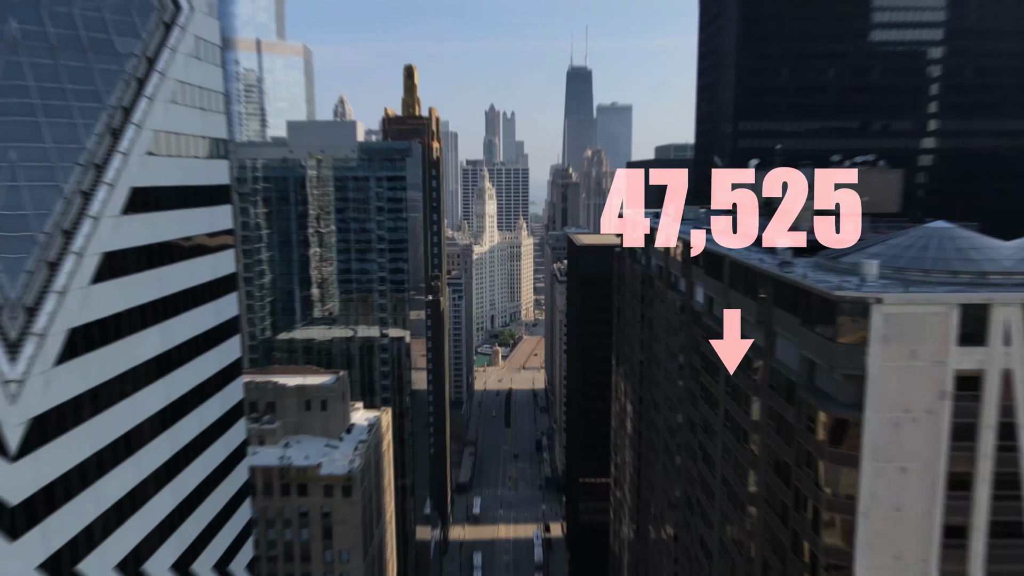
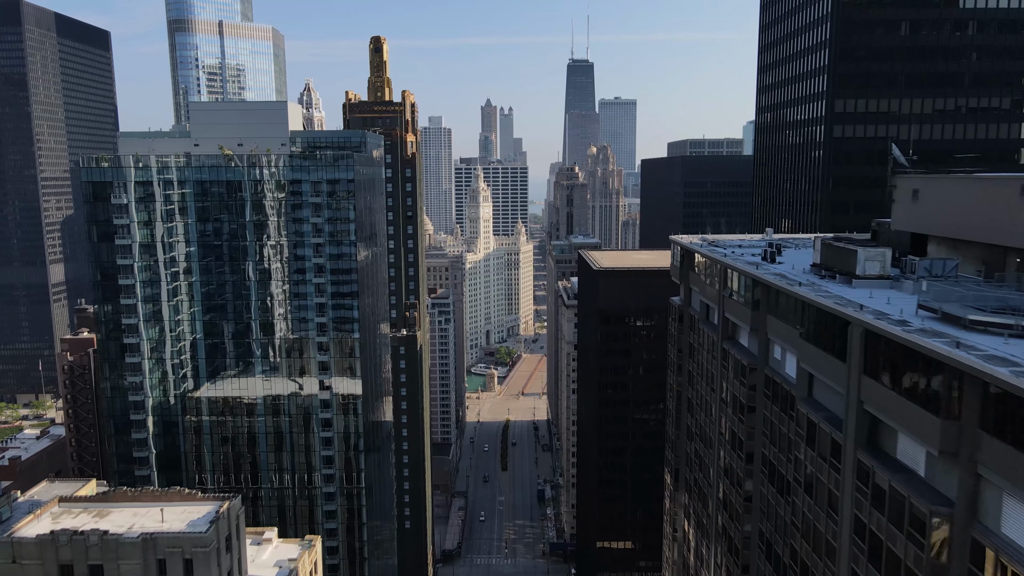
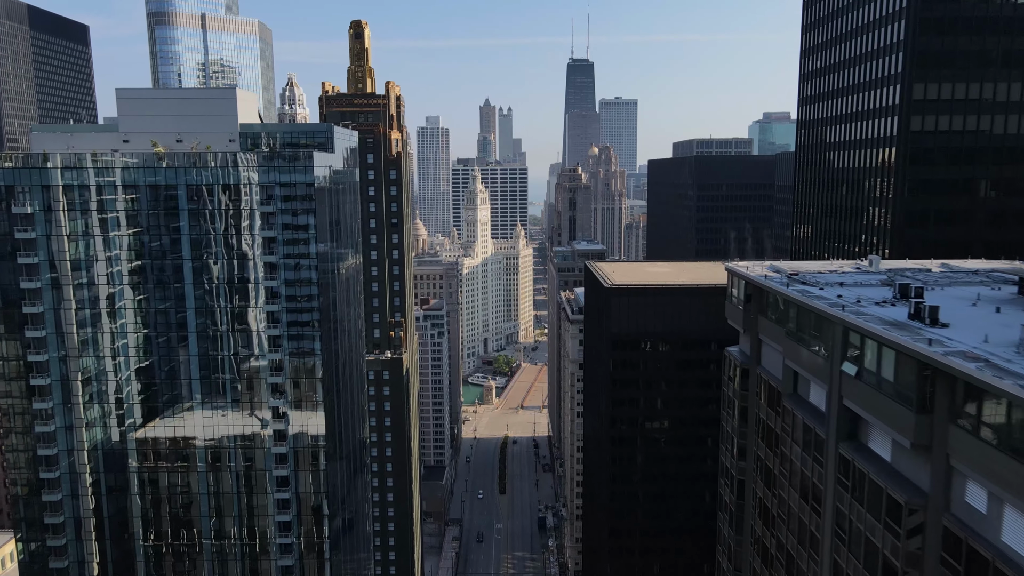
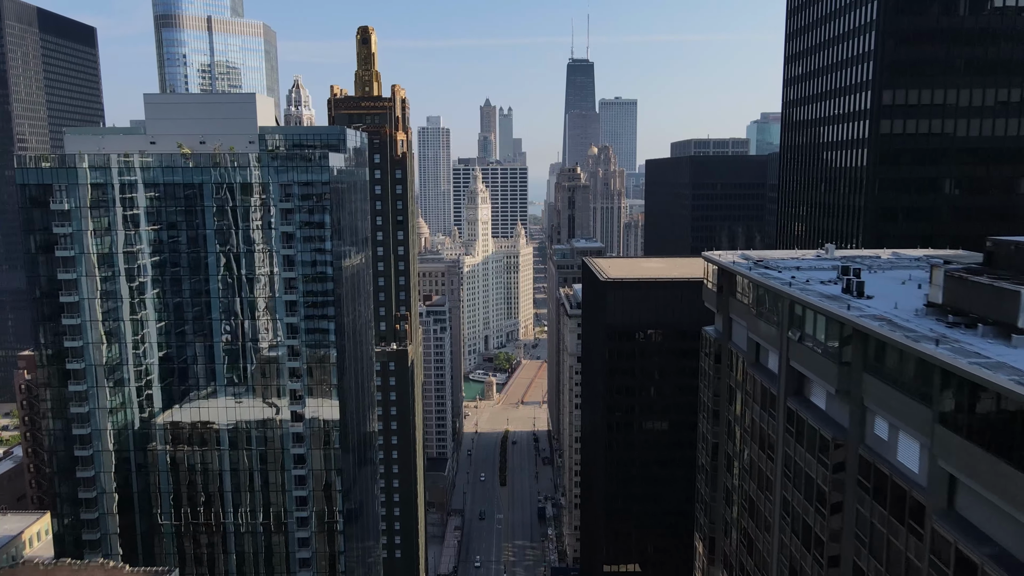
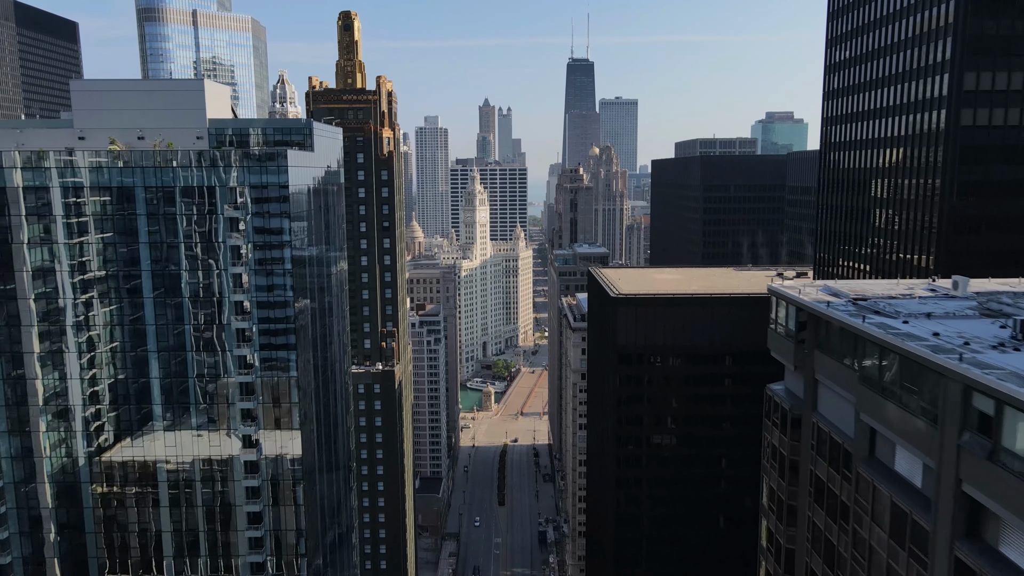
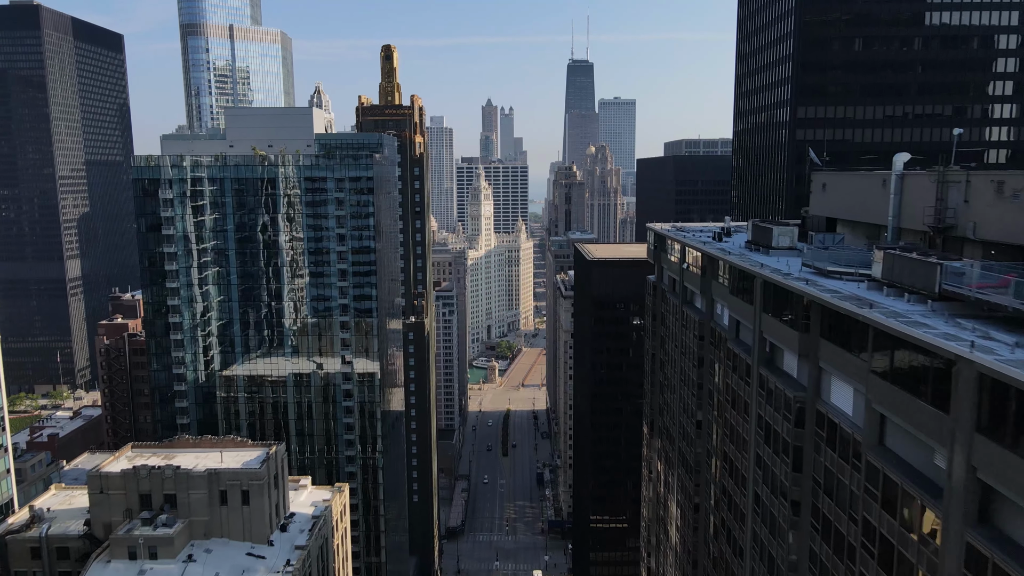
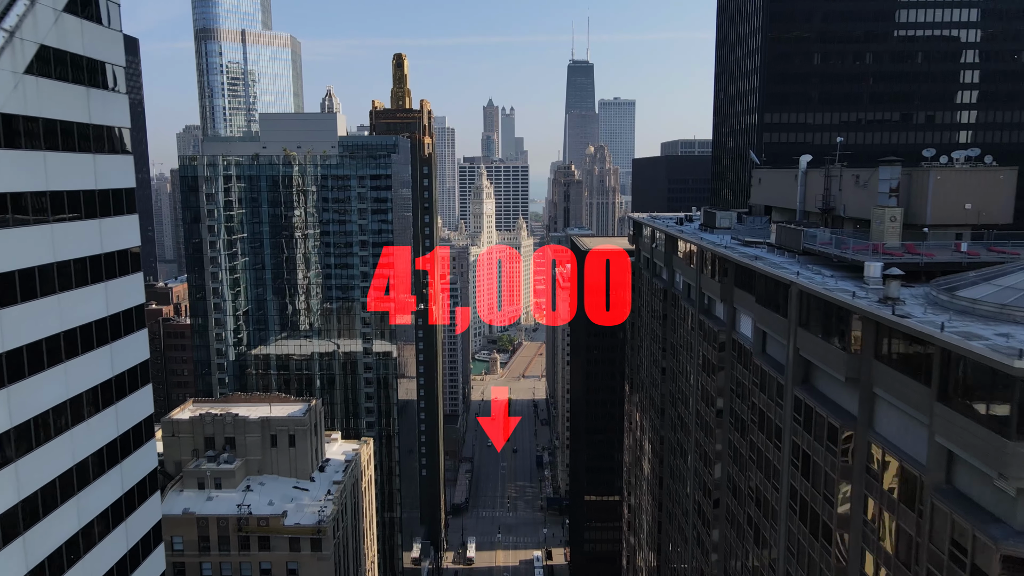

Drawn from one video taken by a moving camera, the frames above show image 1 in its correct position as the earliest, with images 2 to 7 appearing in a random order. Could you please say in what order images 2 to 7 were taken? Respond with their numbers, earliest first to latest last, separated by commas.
7, 6, 2, 4, 3, 5
